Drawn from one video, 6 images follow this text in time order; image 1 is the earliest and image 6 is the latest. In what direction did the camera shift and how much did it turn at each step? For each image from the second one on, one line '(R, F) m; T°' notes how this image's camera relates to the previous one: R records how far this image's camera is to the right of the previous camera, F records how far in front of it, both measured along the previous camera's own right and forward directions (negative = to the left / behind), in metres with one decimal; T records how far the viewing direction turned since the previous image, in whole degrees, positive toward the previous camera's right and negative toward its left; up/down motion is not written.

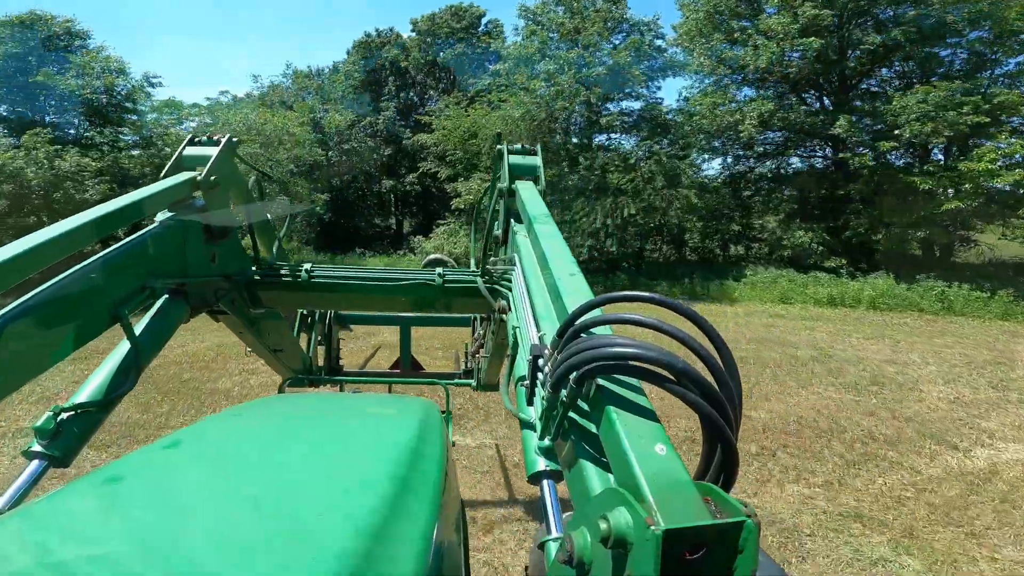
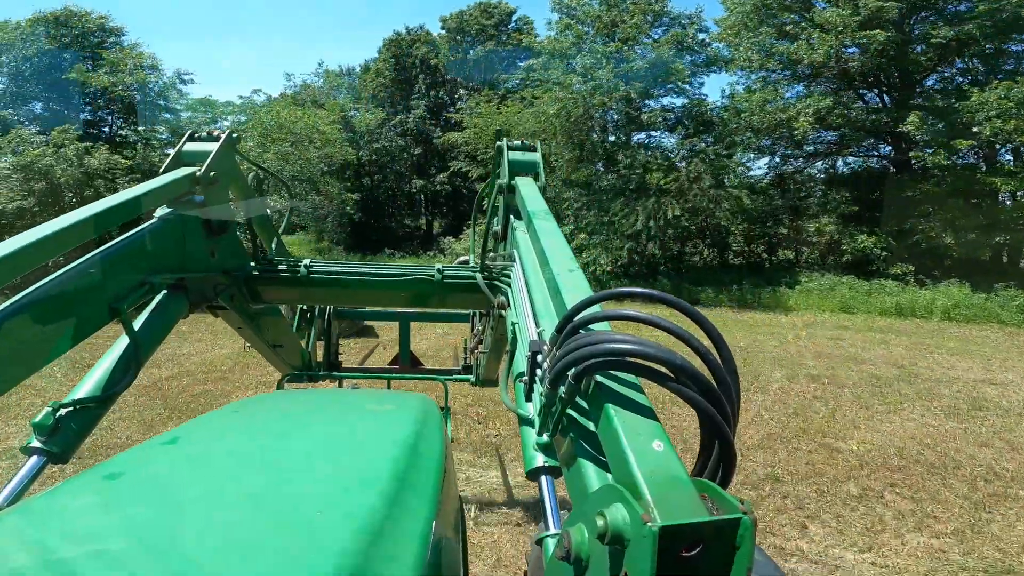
(-0.1, +0.4) m; -2°
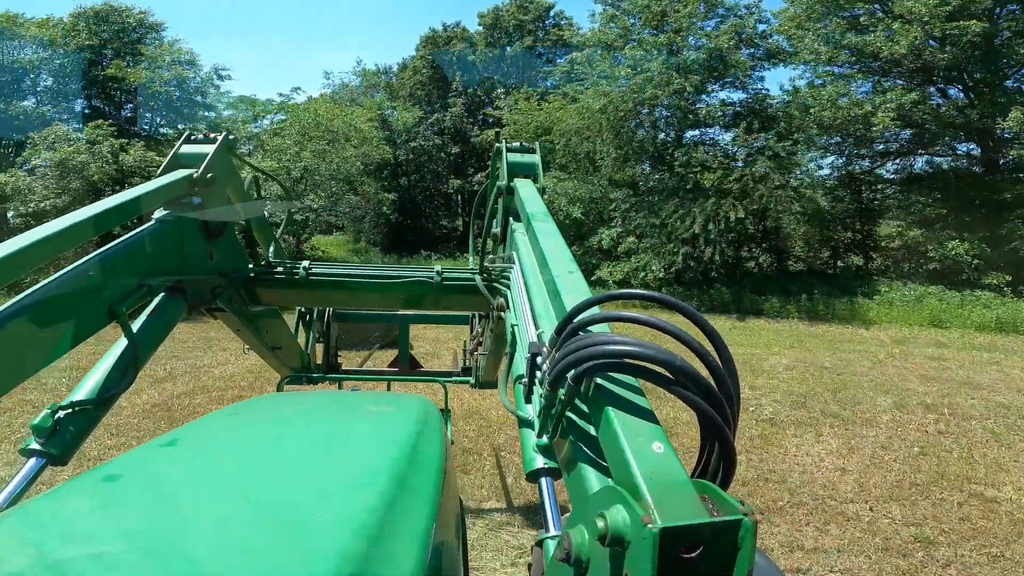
(-0.2, +0.6) m; -3°
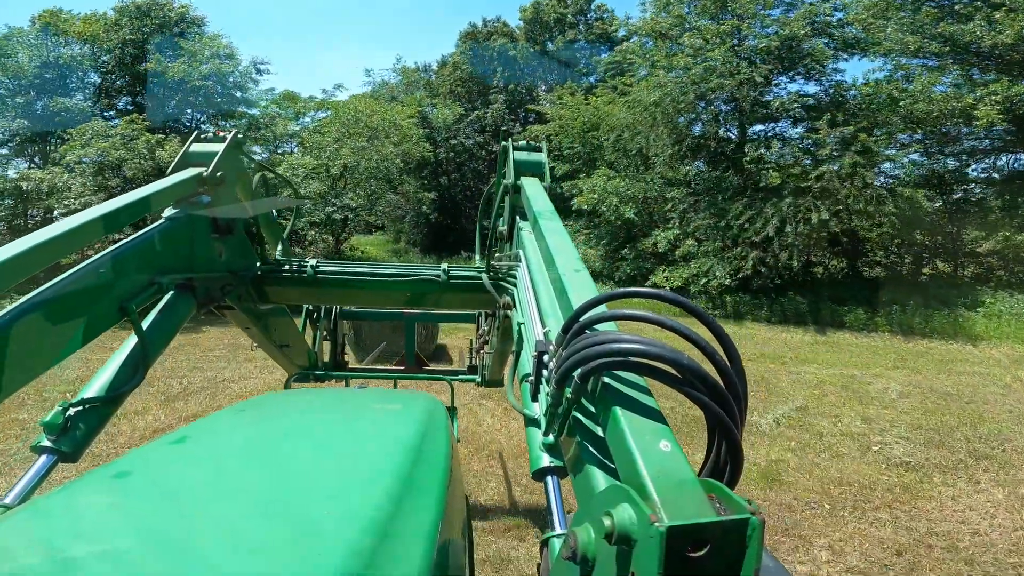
(-0.2, +0.6) m; -3°
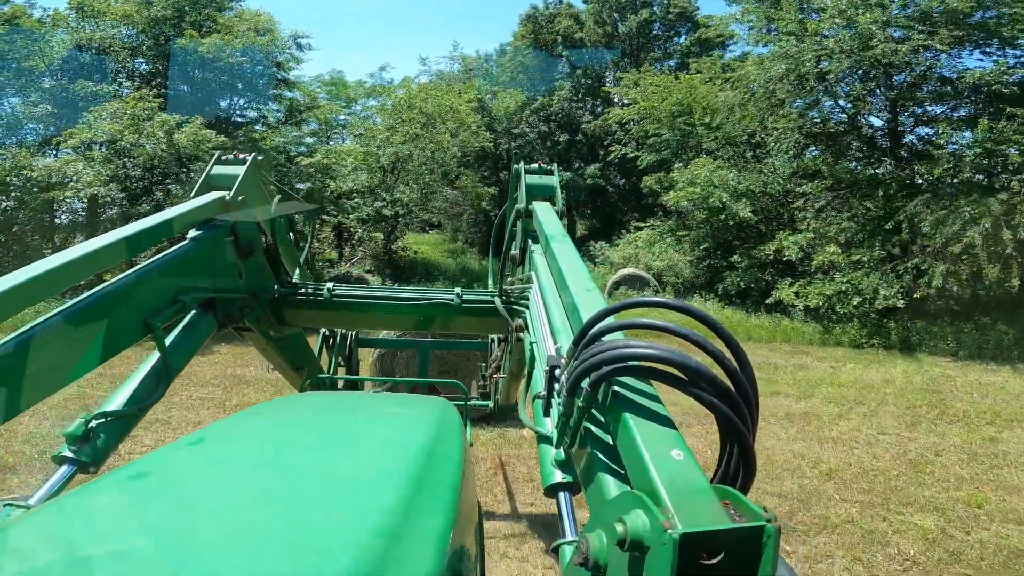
(-0.6, +1.5) m; -3°
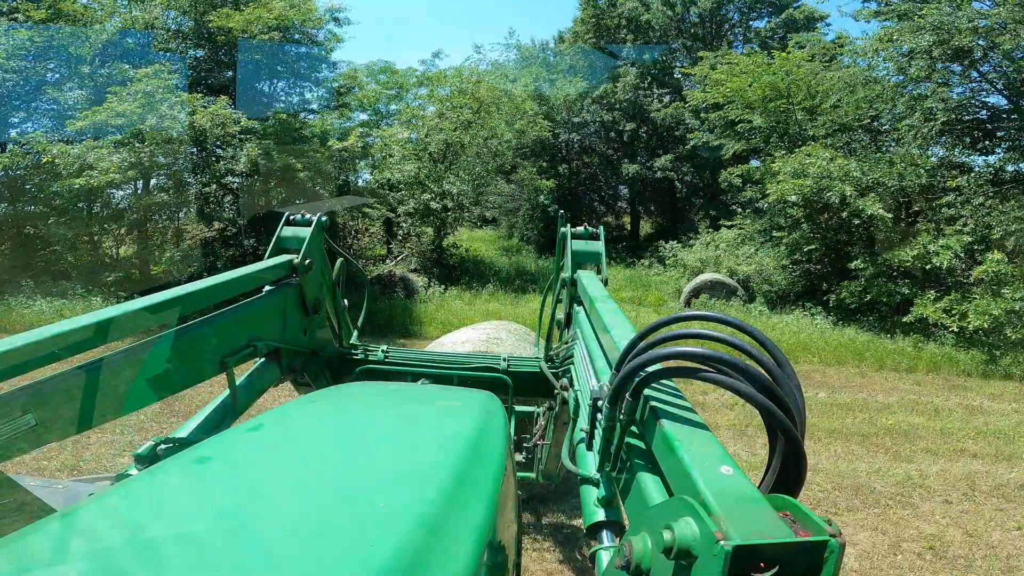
(-0.3, +1.1) m; -4°
